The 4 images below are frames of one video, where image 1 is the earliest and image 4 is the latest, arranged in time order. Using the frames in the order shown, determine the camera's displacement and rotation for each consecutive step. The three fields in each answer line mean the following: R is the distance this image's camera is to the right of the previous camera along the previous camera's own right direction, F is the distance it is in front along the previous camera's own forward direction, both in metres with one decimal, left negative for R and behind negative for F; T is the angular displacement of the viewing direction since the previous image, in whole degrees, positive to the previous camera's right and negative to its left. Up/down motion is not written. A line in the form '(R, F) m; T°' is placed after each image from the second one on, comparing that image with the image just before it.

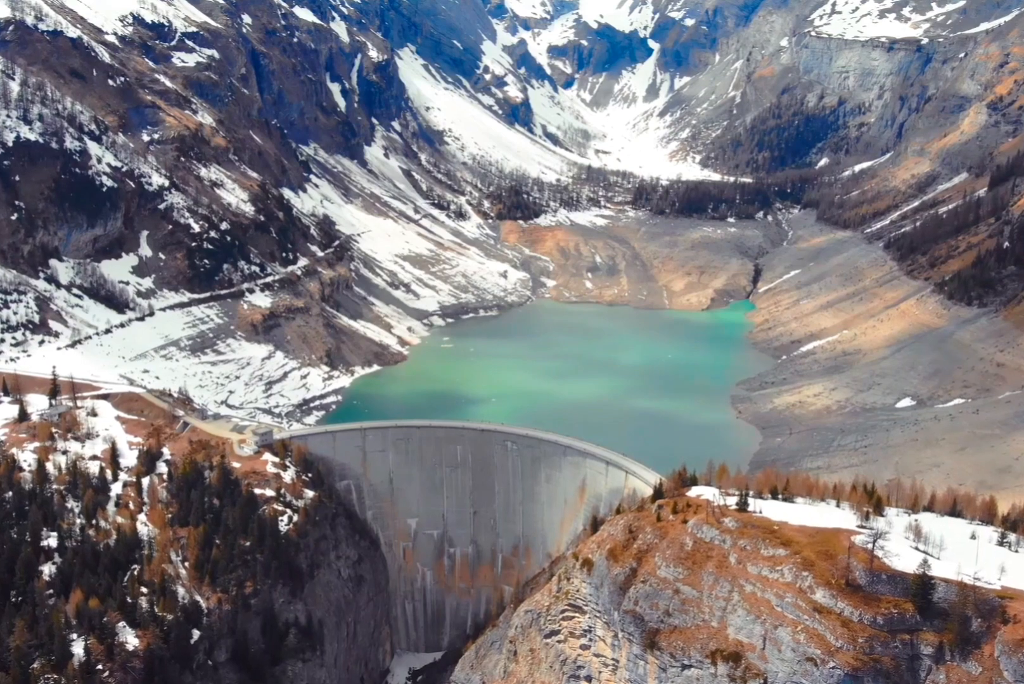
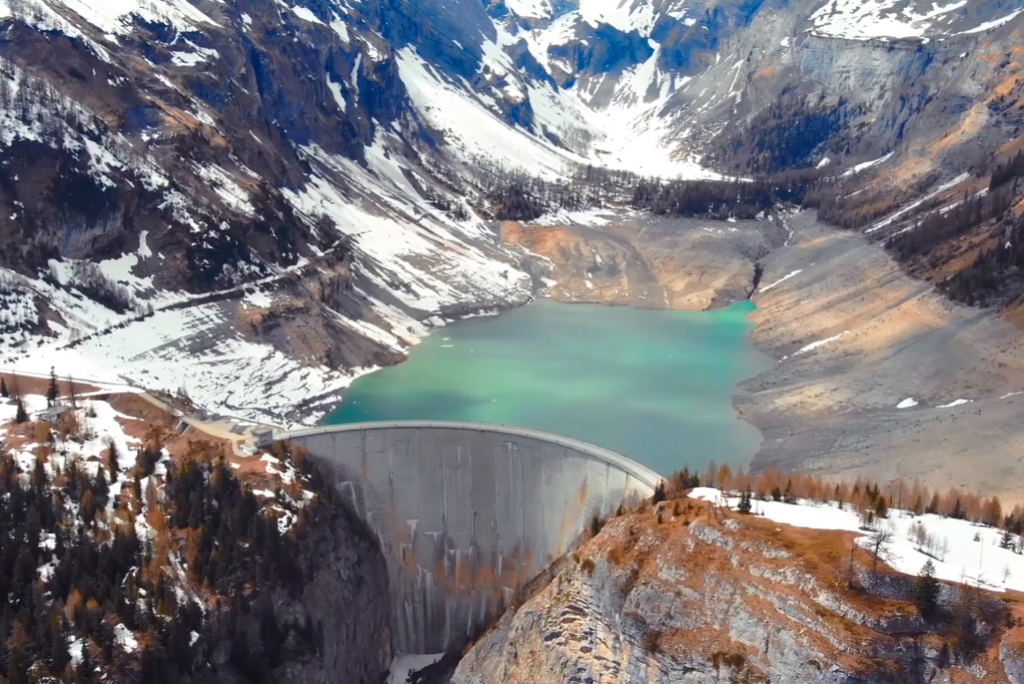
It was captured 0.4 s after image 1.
(0.0, +0.2) m; 0°
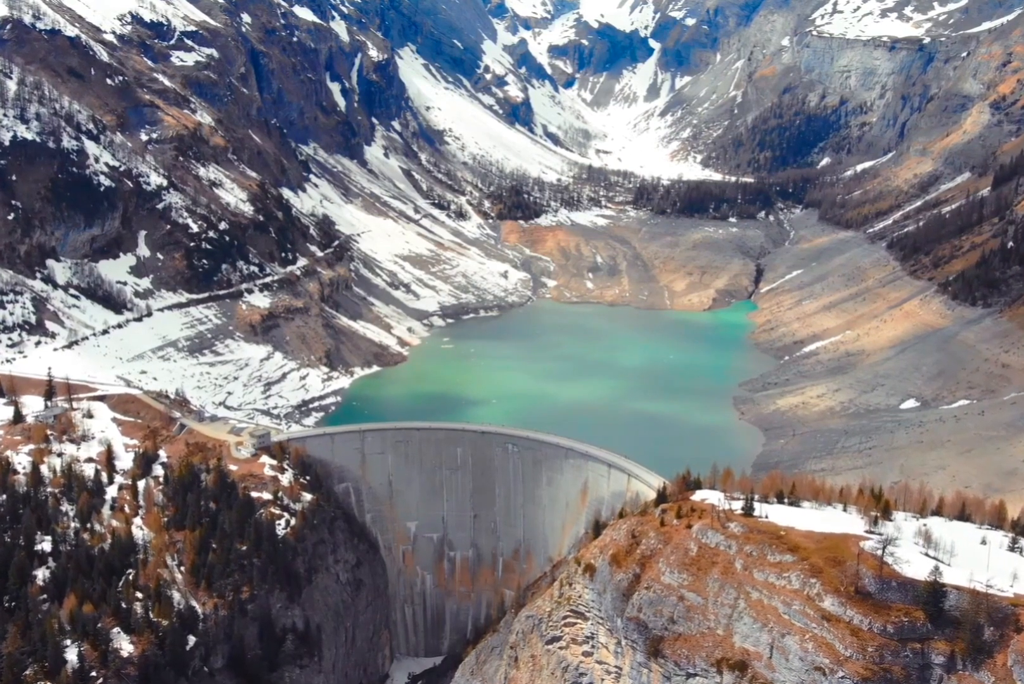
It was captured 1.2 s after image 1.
(0.0, +0.5) m; 0°
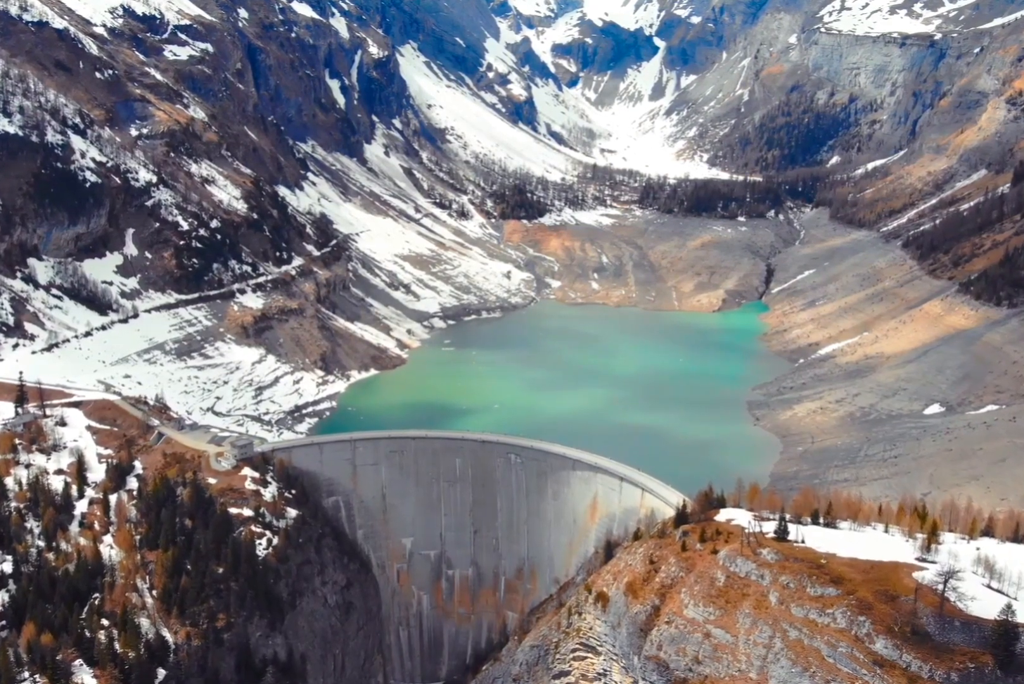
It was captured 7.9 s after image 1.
(0.0, +3.9) m; 0°
